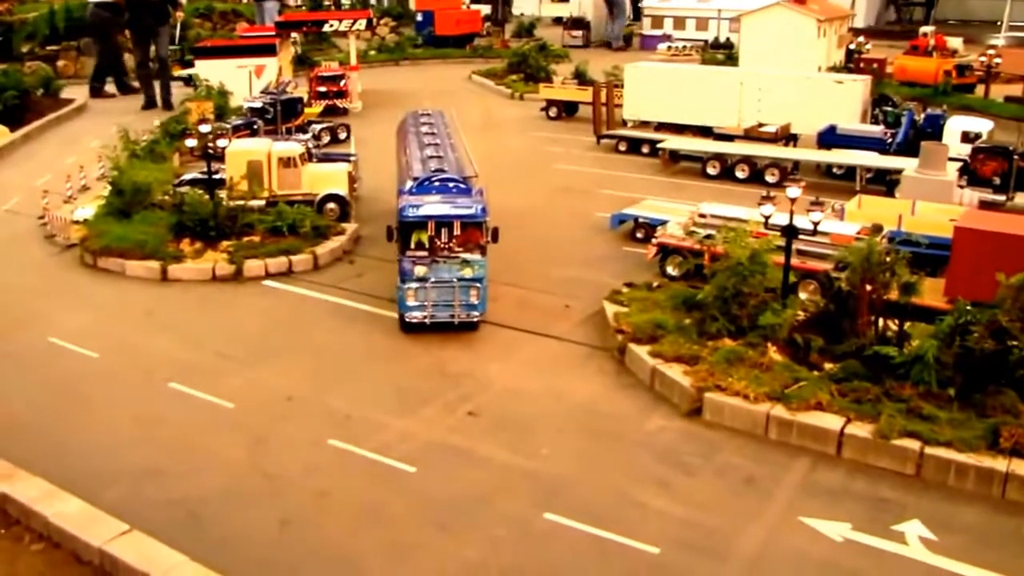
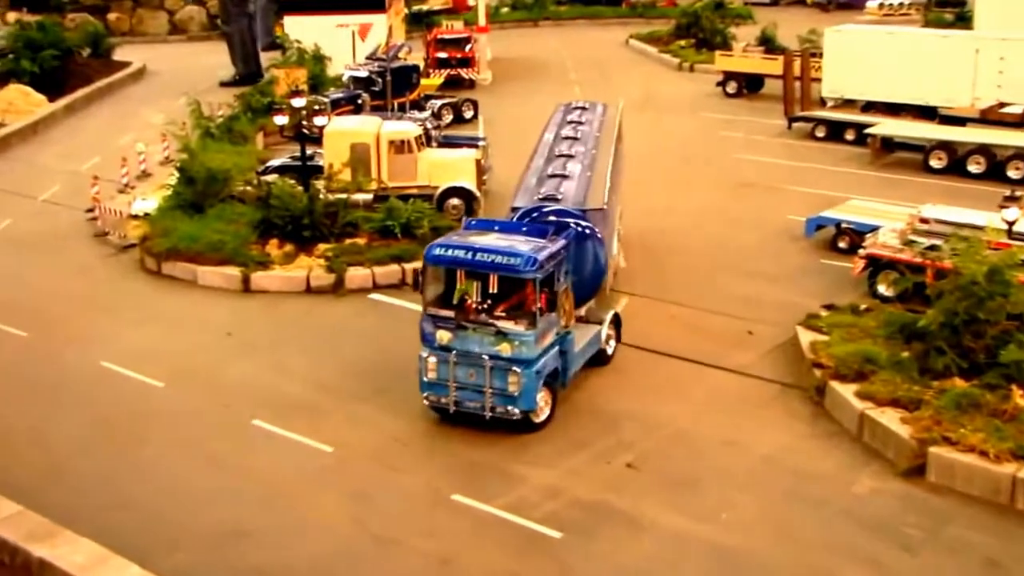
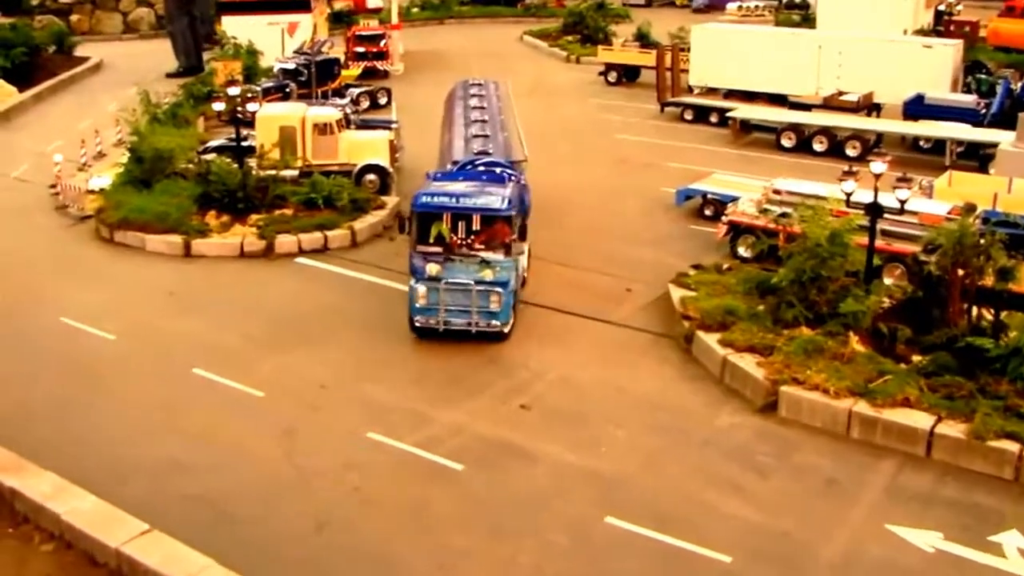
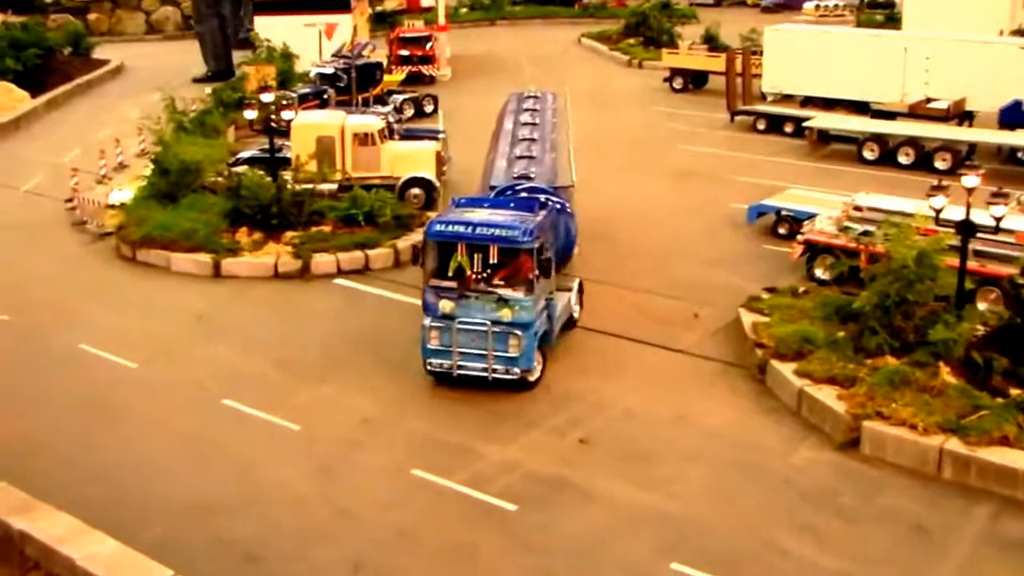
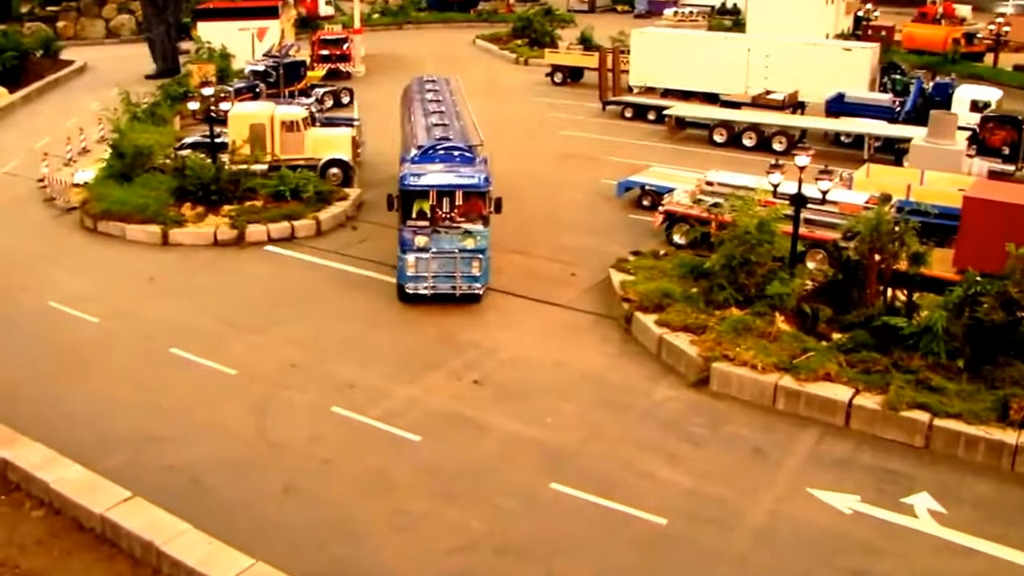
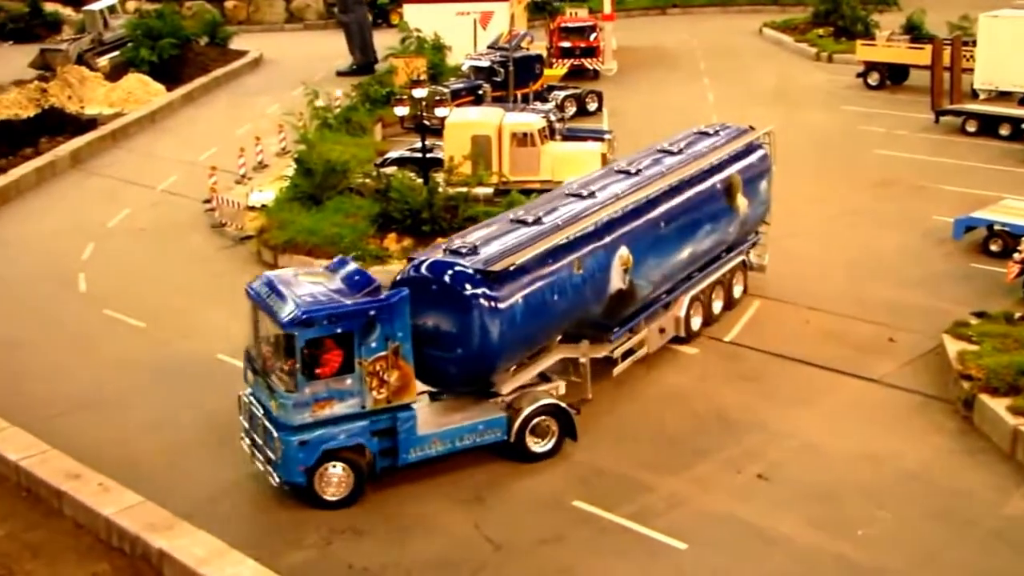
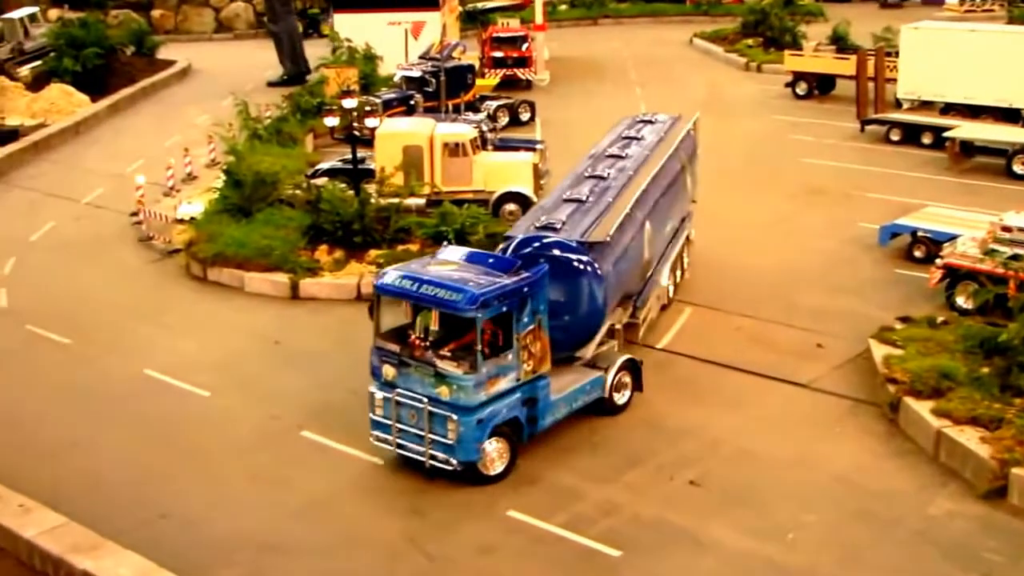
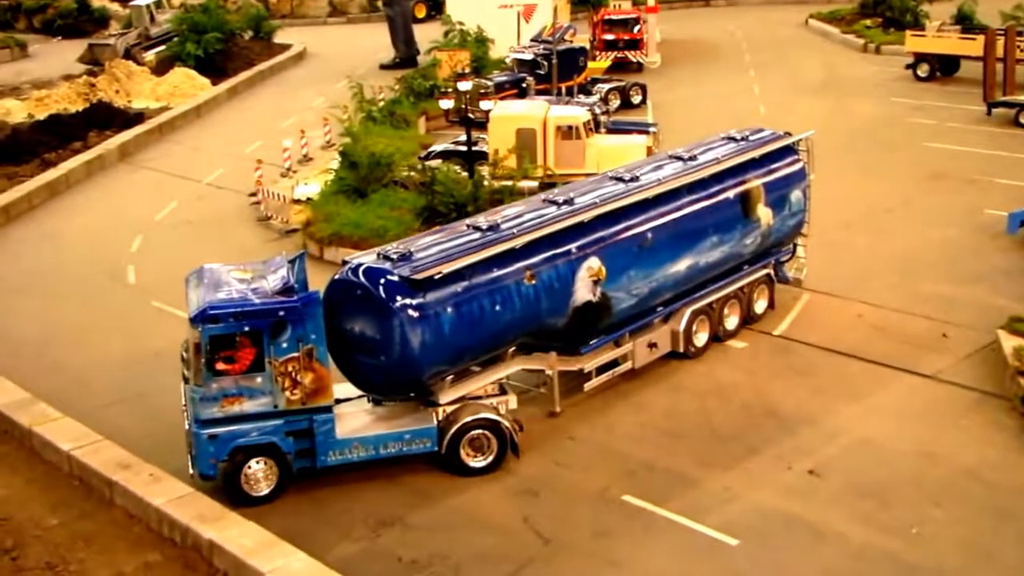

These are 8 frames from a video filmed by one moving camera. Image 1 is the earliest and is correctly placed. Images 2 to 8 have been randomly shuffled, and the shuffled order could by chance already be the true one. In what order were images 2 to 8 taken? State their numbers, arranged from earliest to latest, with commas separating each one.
5, 3, 4, 2, 7, 6, 8
